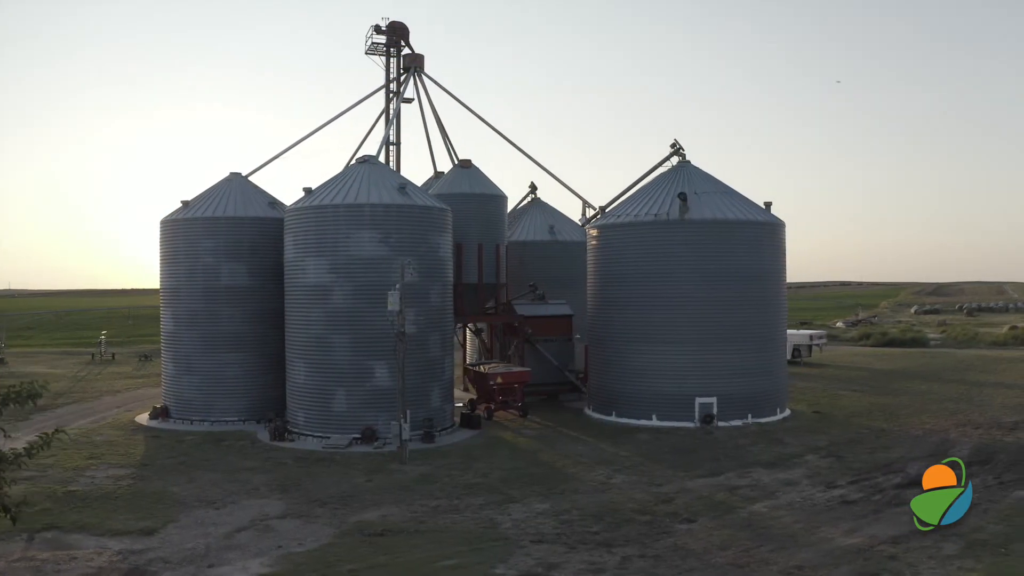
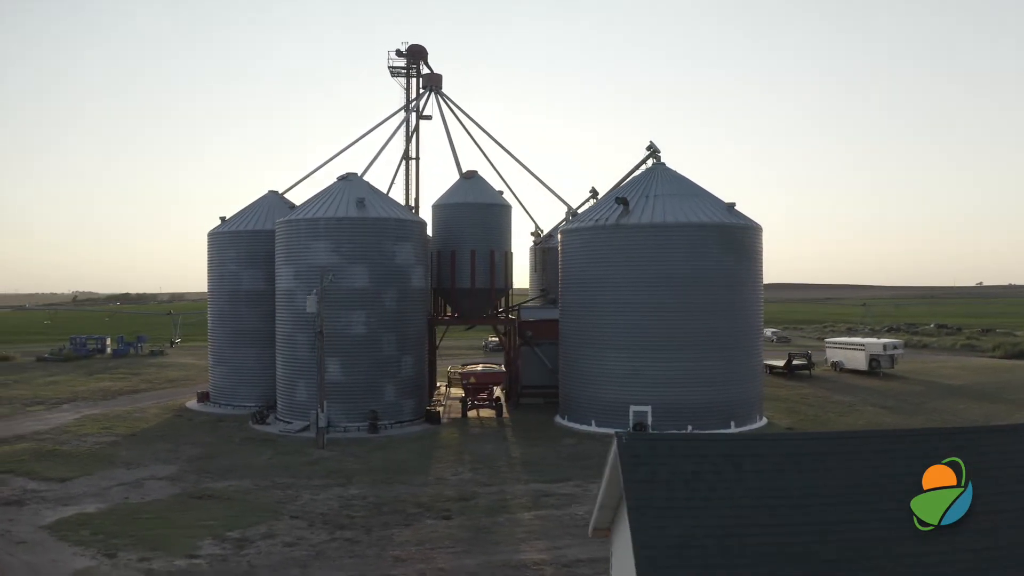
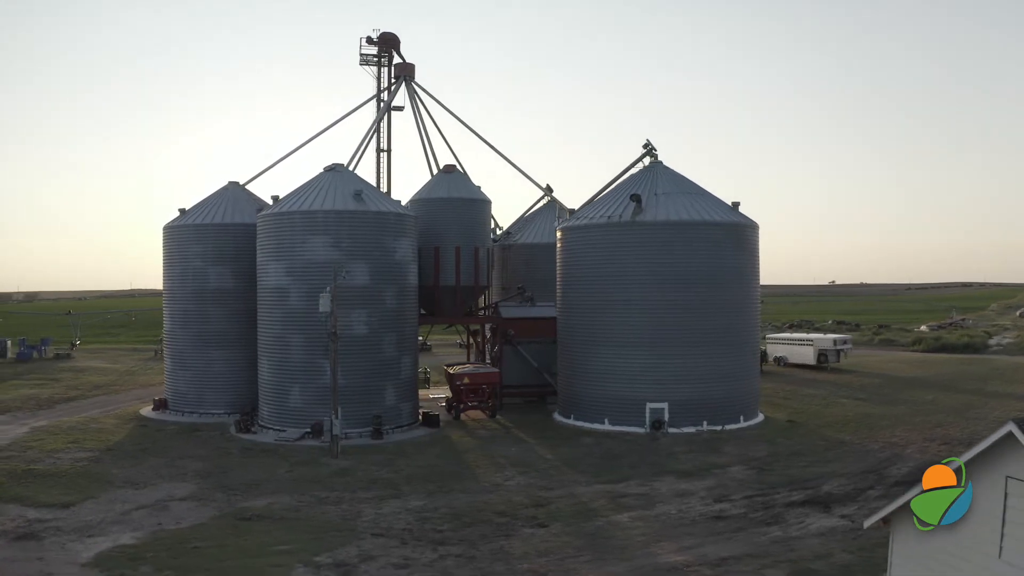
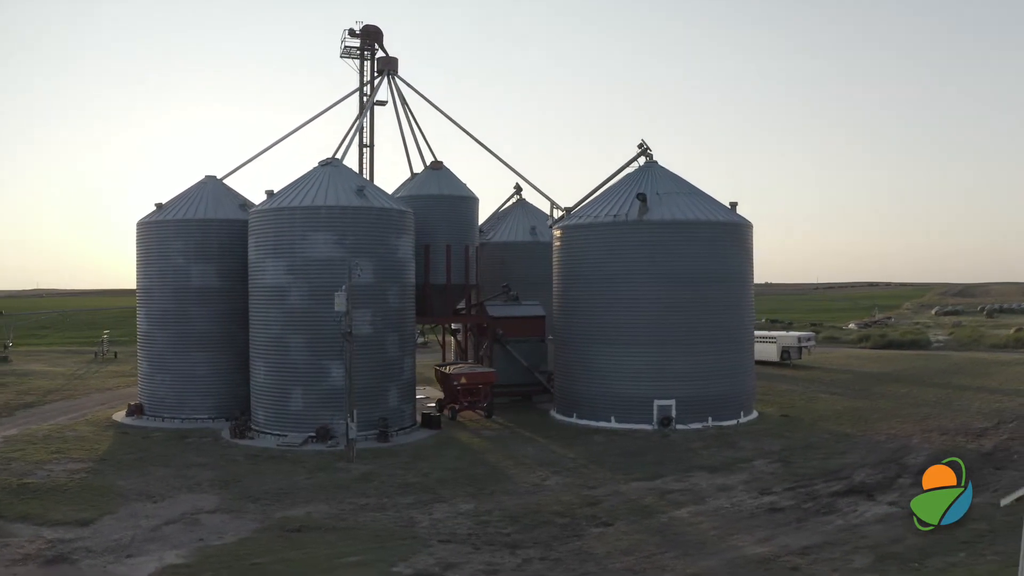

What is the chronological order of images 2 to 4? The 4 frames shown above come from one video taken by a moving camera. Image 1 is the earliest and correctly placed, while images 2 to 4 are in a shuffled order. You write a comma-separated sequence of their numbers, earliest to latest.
4, 3, 2
